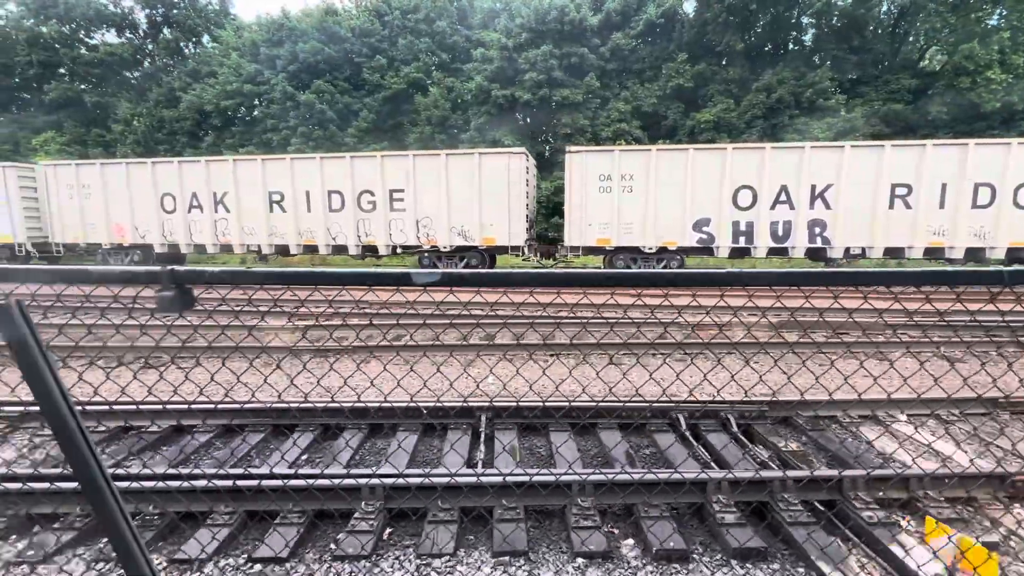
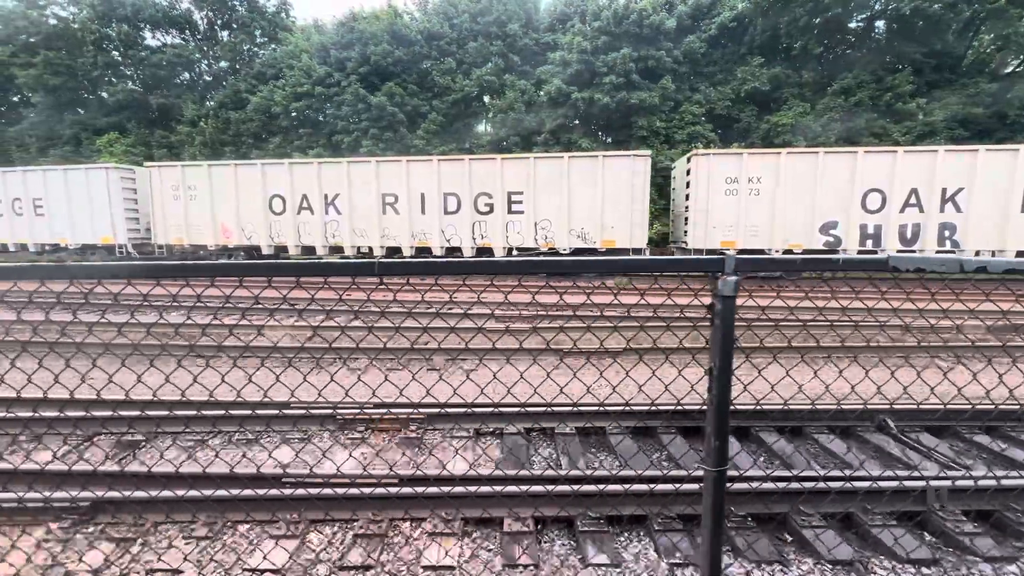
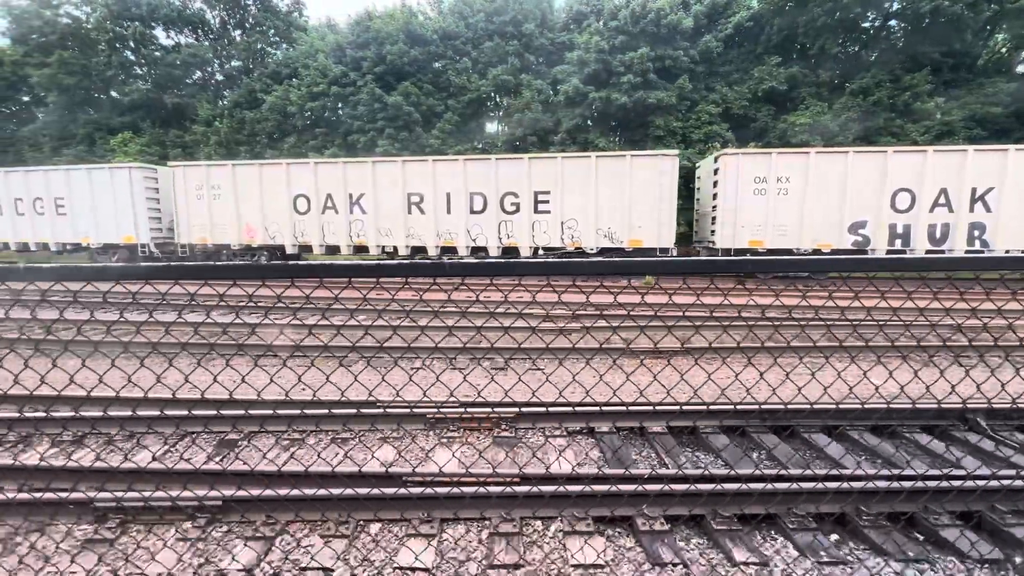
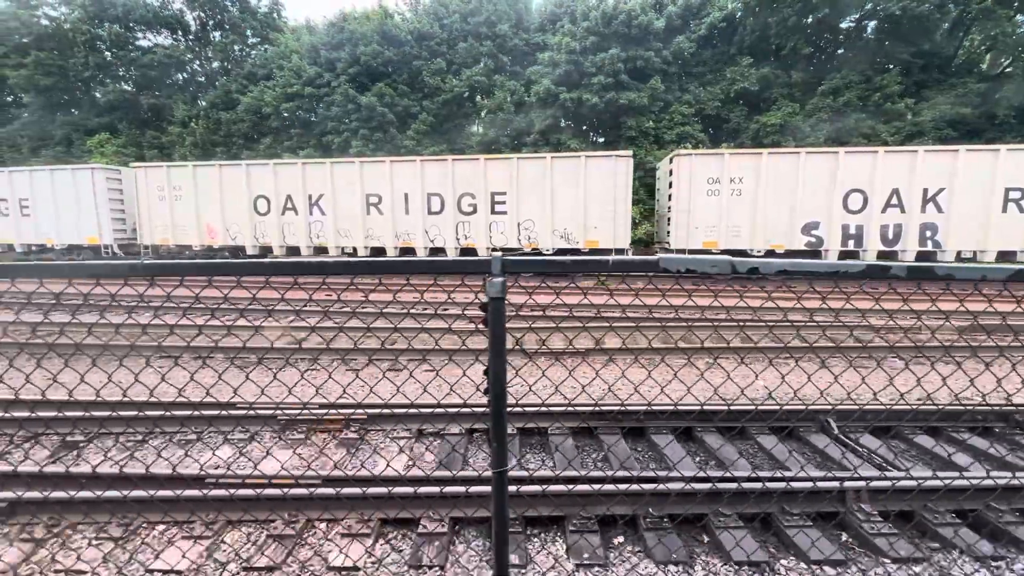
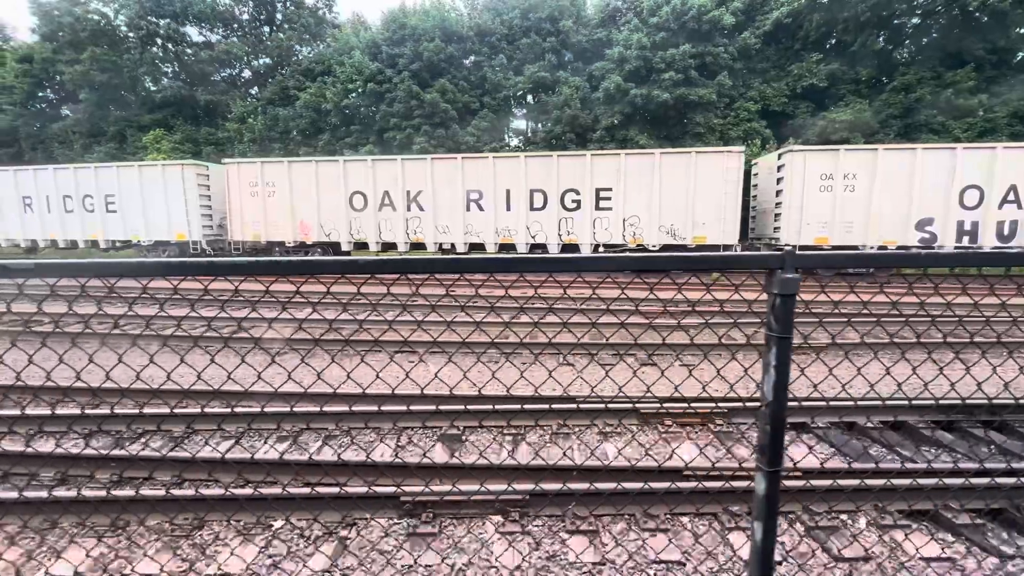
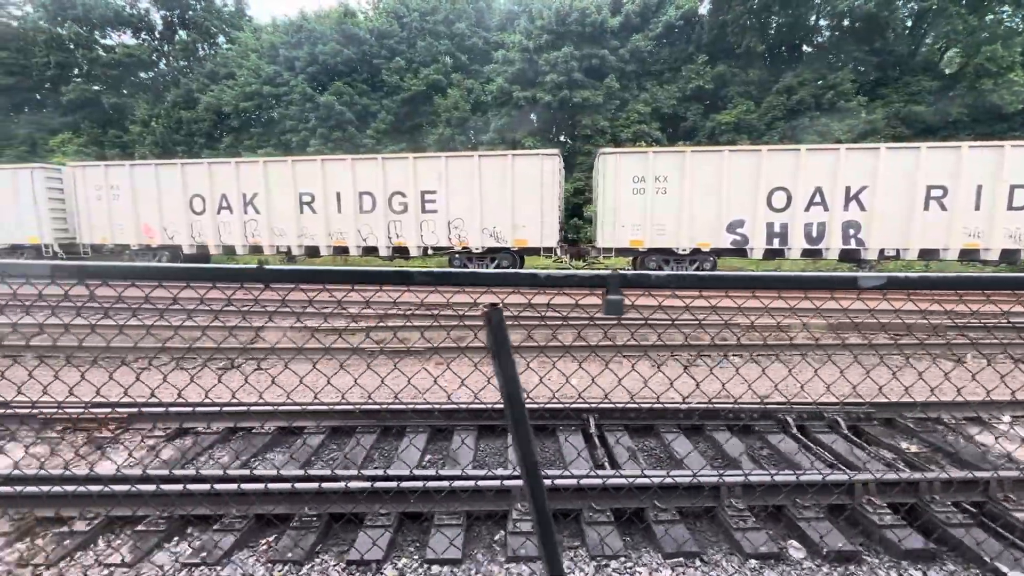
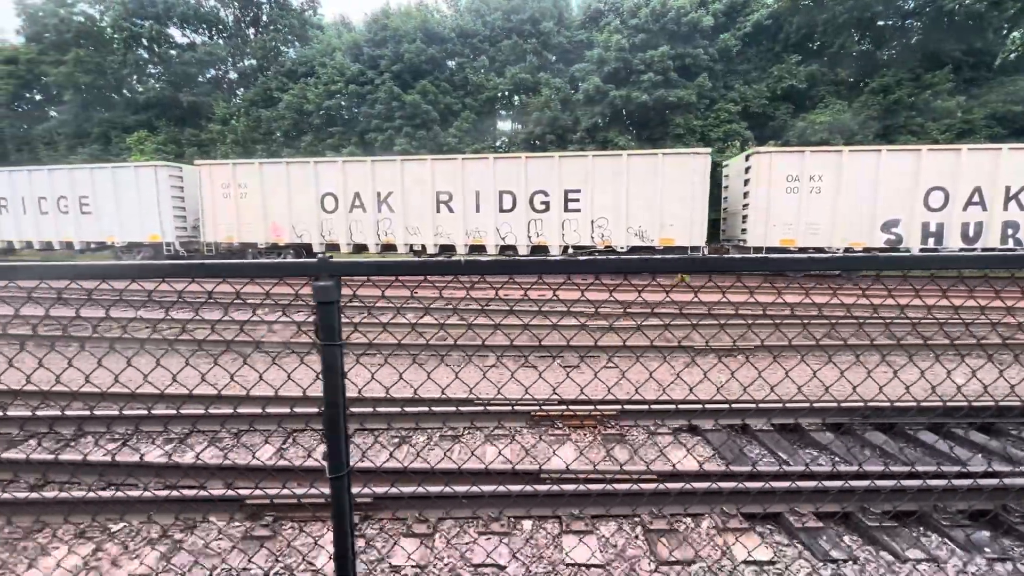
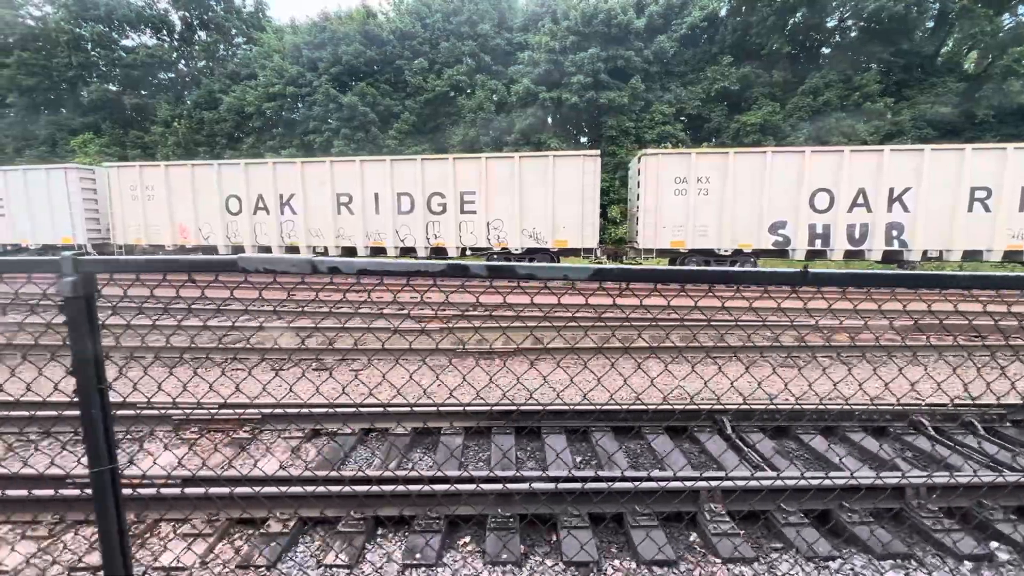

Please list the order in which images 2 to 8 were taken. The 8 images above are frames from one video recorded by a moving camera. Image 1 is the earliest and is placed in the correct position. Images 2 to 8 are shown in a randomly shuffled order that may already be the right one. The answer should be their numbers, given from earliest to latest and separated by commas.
6, 8, 4, 2, 3, 7, 5
